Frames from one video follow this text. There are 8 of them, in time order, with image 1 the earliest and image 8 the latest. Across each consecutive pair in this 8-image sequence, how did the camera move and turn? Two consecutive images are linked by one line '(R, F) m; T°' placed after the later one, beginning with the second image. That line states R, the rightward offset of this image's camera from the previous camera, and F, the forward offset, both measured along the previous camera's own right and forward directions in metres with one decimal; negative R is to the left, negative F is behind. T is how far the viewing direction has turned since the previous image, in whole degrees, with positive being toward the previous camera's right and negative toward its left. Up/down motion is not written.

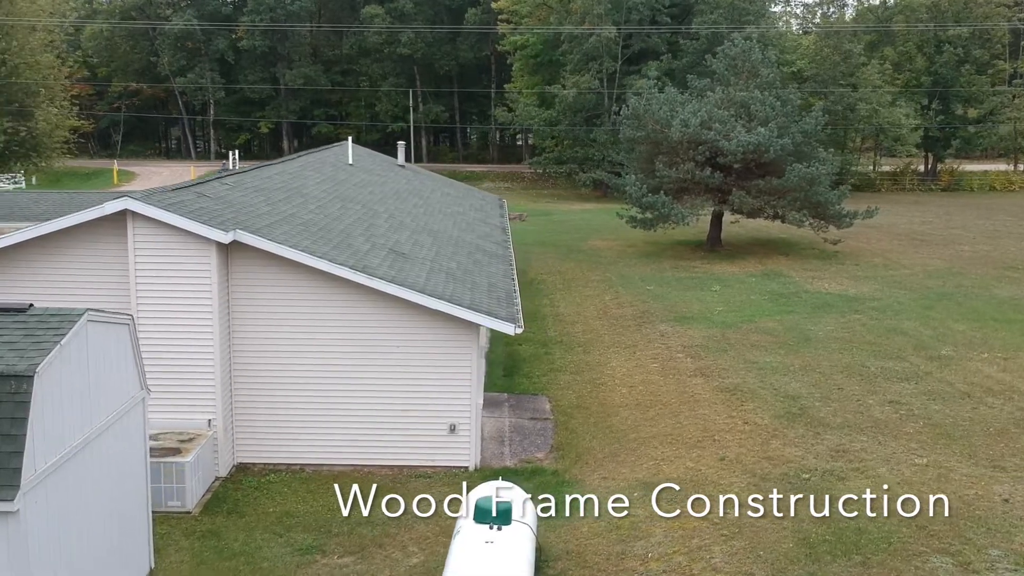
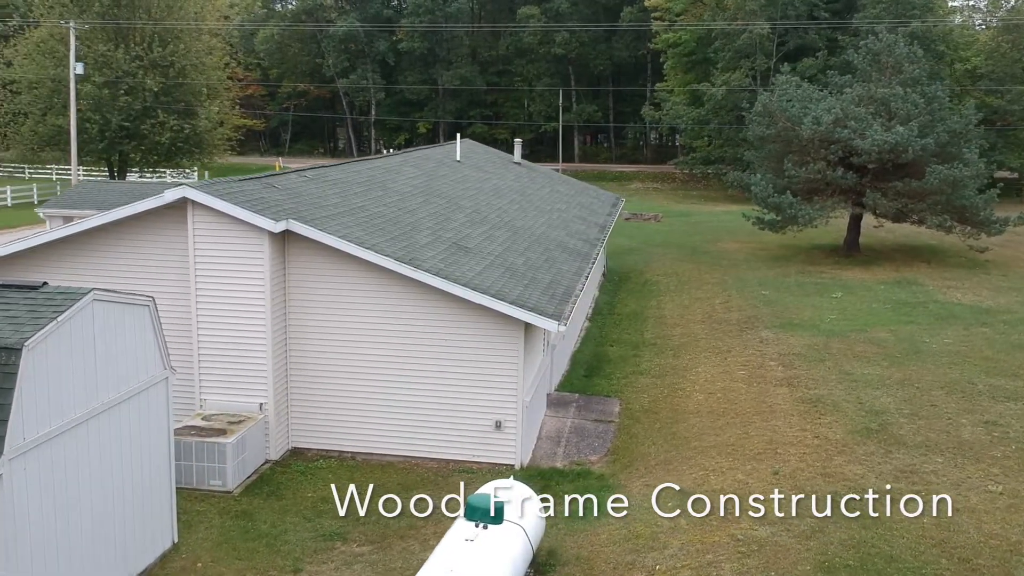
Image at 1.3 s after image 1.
(+1.3, +0.3) m; -10°
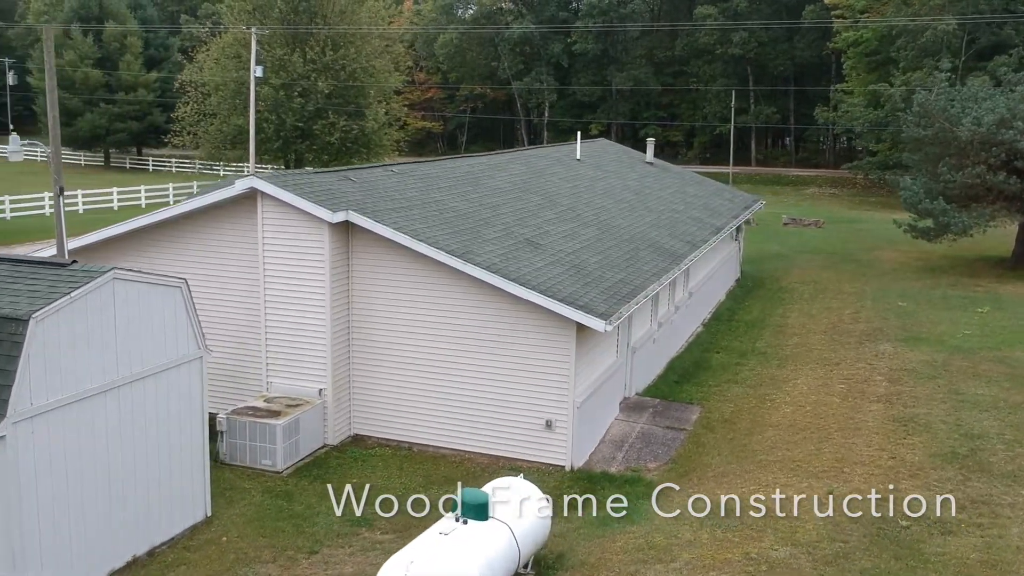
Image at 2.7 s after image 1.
(+1.5, +0.3) m; -11°
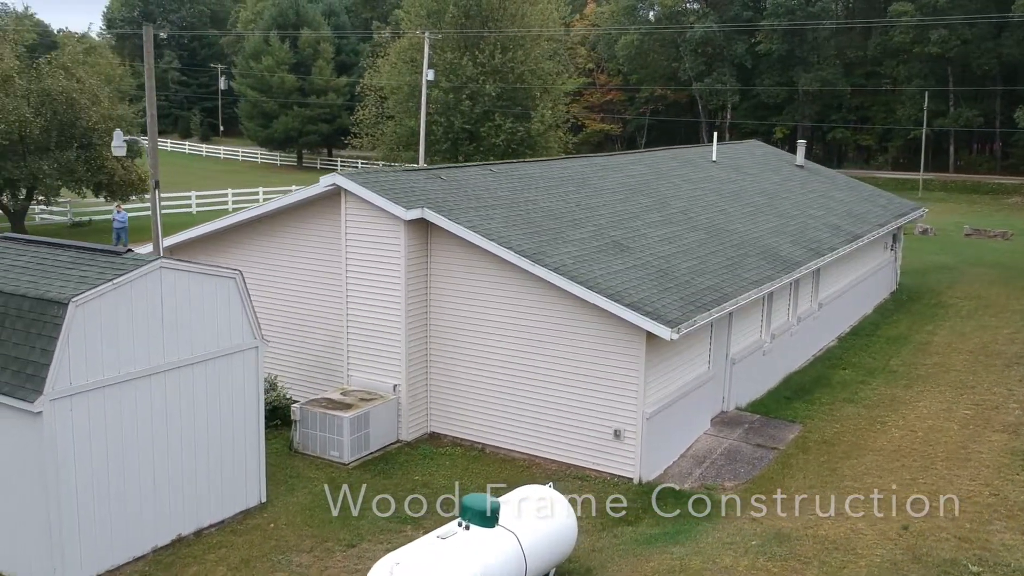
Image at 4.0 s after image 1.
(+1.3, +0.4) m; -11°
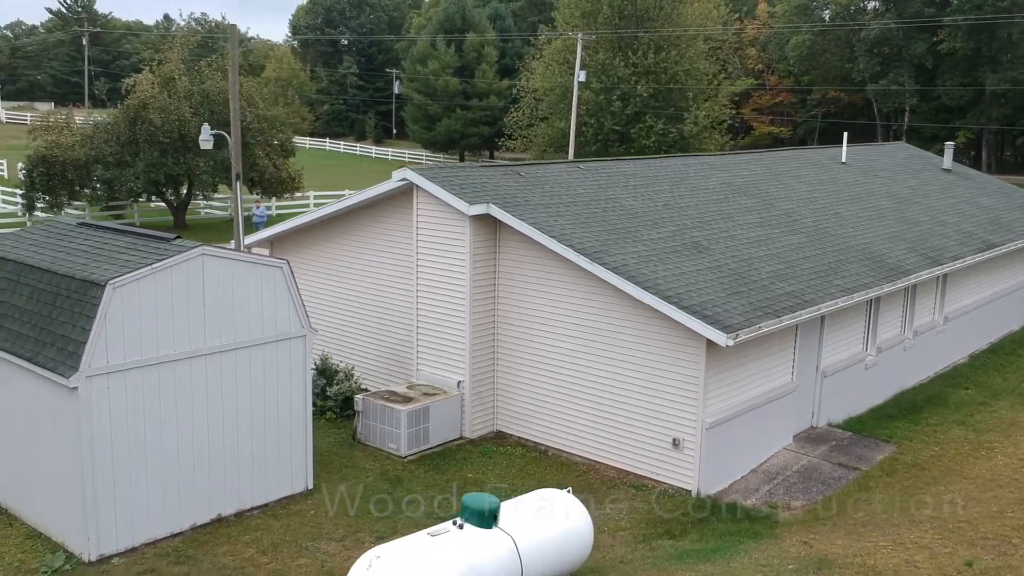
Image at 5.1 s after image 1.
(+1.2, +0.3) m; -10°
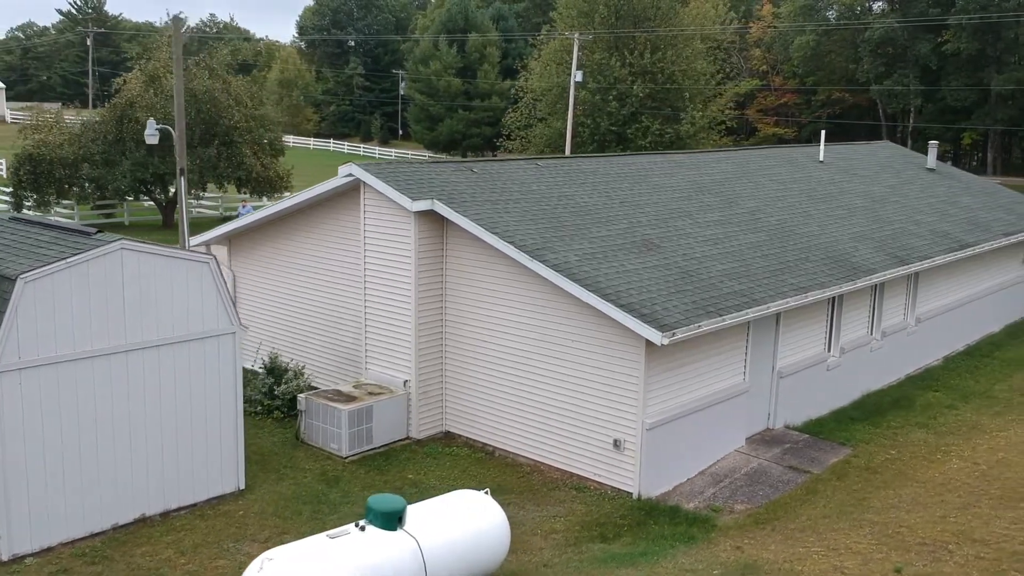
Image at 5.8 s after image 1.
(+0.7, +0.2) m; -1°
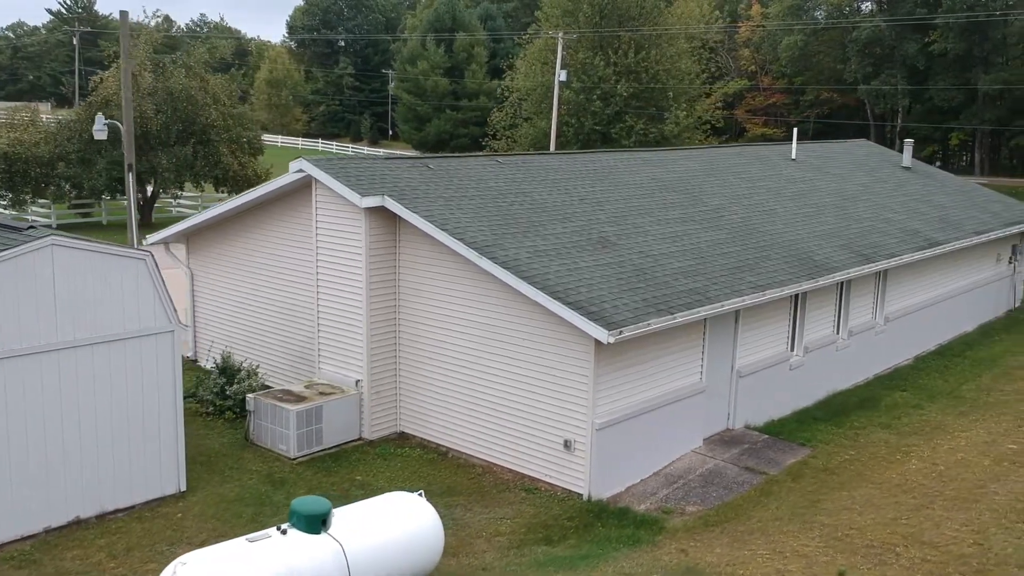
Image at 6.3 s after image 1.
(+0.5, +0.2) m; 0°
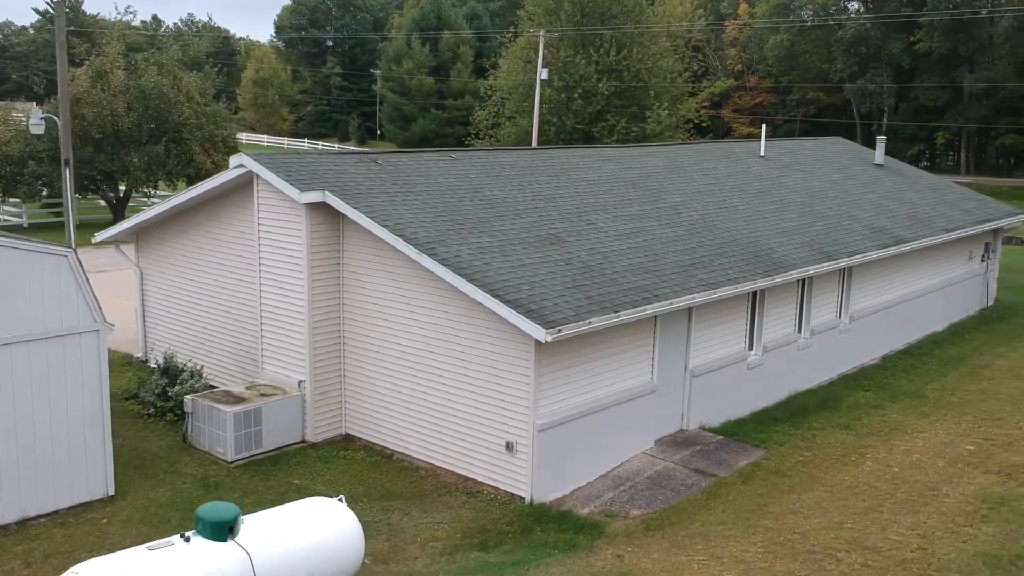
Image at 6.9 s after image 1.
(+0.5, +0.3) m; 0°
